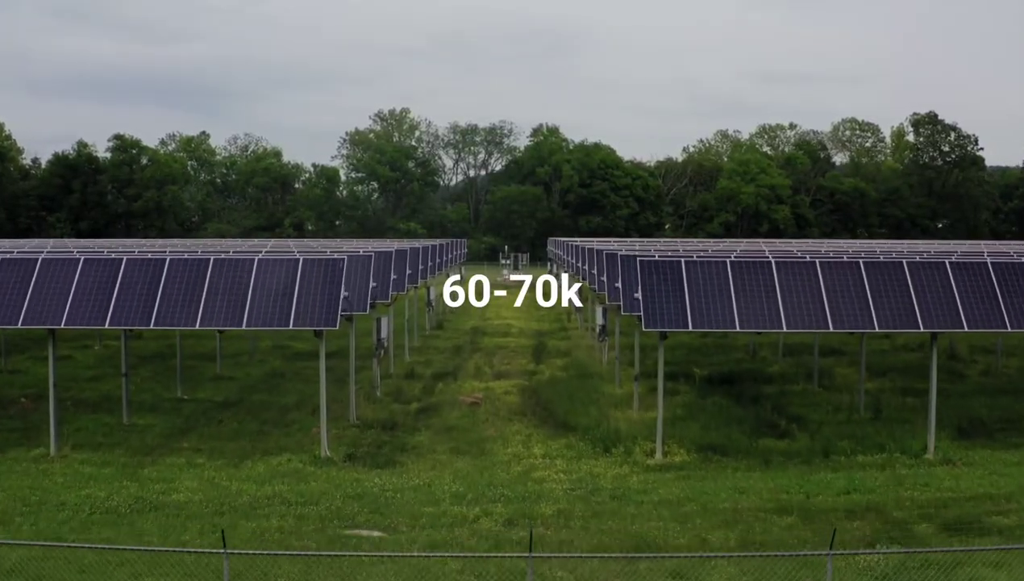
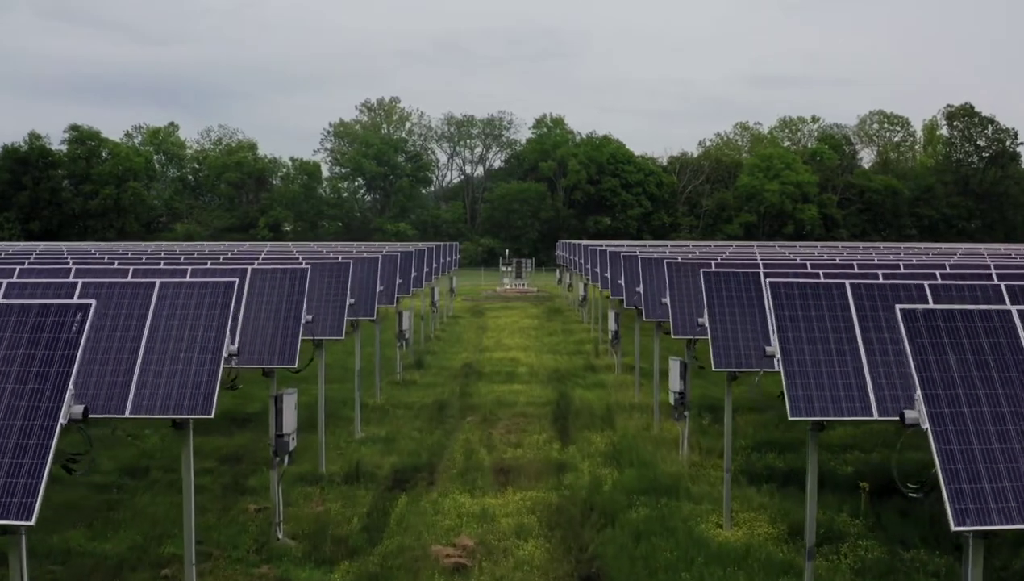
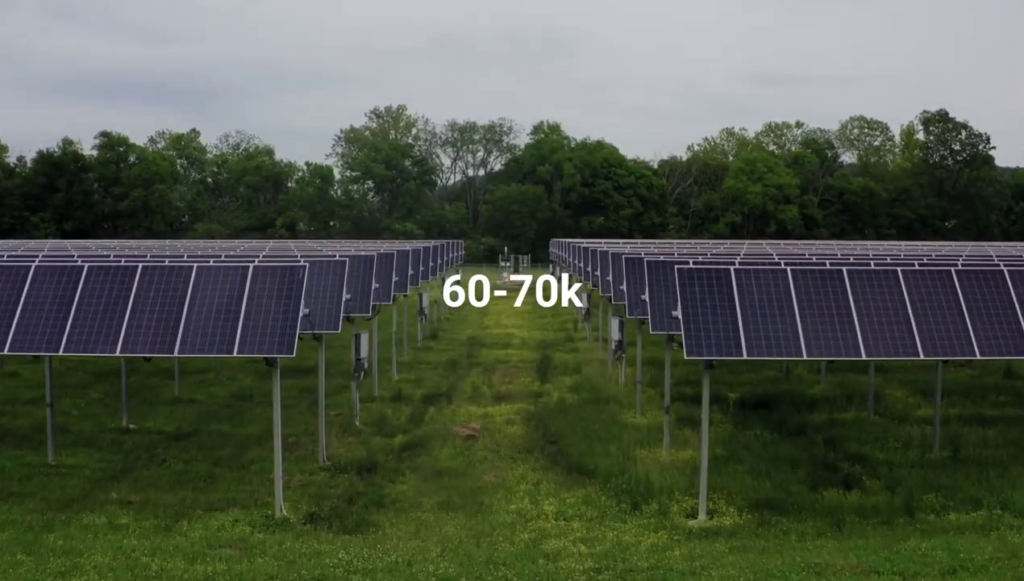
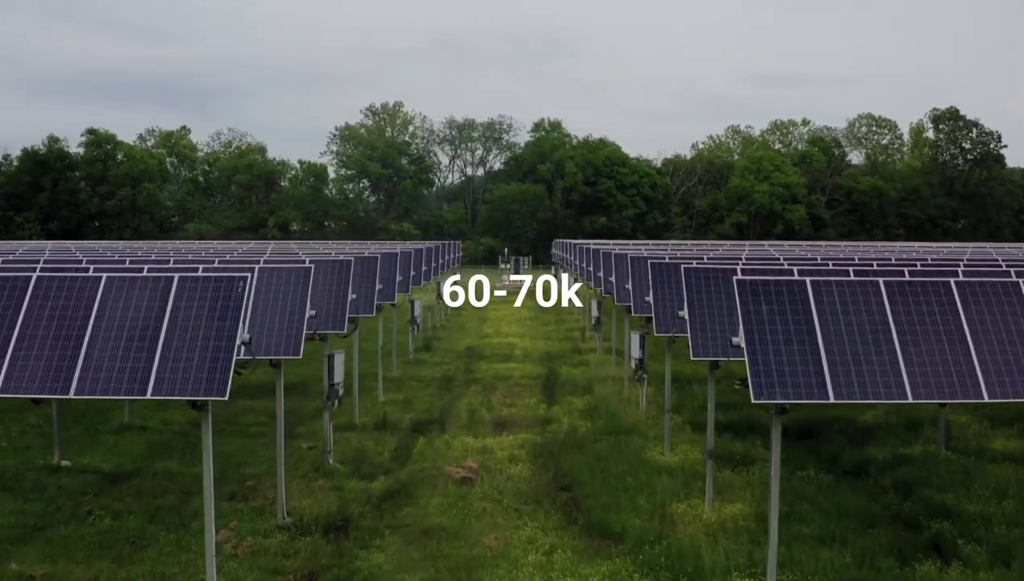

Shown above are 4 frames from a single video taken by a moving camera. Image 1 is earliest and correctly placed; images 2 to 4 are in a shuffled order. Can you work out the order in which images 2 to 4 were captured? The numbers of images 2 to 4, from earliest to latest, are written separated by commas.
3, 4, 2
